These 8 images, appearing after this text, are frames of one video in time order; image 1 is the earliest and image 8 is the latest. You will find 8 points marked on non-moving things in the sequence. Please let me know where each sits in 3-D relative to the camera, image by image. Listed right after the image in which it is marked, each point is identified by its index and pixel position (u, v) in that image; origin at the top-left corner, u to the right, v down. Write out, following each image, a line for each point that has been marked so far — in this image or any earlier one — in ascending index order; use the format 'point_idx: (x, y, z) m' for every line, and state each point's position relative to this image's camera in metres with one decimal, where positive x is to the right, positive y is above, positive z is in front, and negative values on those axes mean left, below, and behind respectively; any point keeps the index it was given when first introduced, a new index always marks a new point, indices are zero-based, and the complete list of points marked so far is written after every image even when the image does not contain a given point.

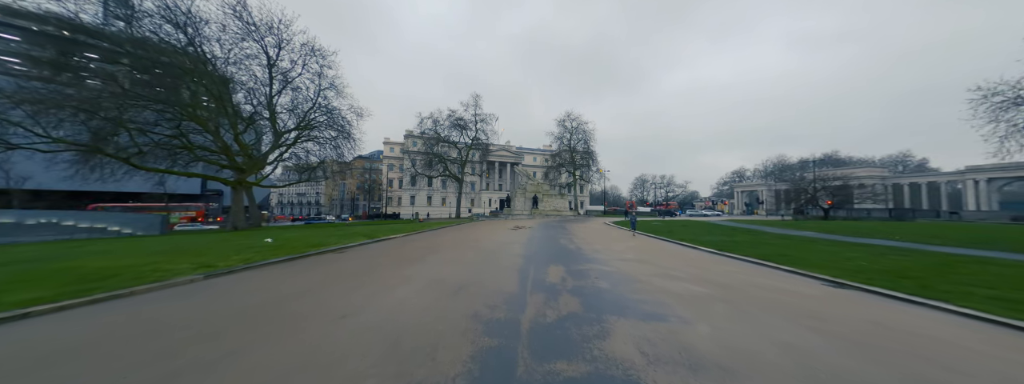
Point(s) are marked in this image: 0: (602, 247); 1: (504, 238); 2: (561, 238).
0: (+4.7, -2.9, +12.5) m
1: (-0.6, -3.2, +16.0) m
2: (+3.4, -3.2, +16.1) m
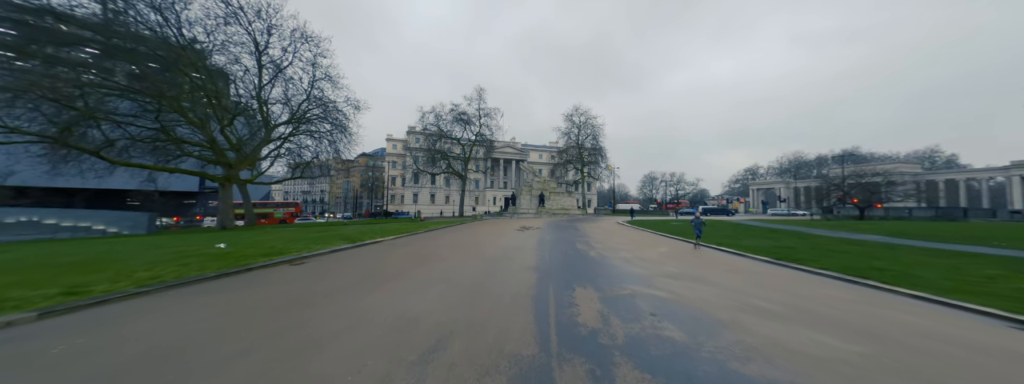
0: (+5.0, -2.7, +10.2) m
1: (-0.2, -3.0, +13.7) m
2: (+3.8, -2.9, +13.8) m
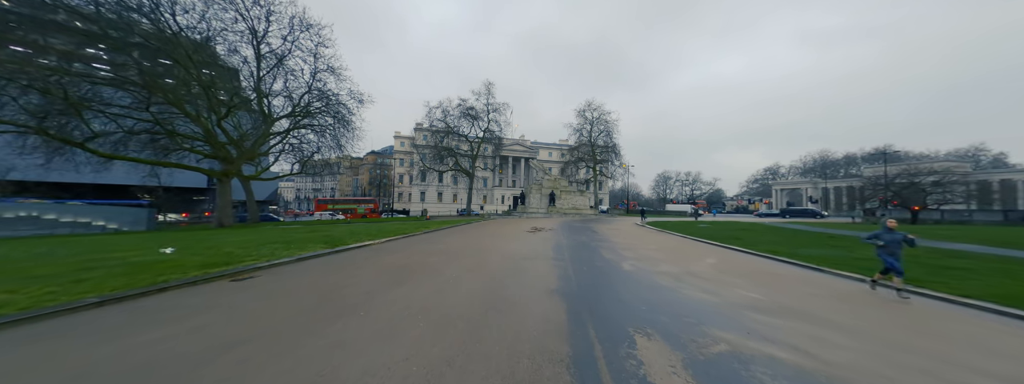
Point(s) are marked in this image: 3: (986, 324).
0: (+5.5, -2.6, +8.0) m
1: (+0.3, -2.8, +11.7) m
2: (+4.3, -2.8, +11.6) m
3: (+9.3, -2.6, +4.6) m
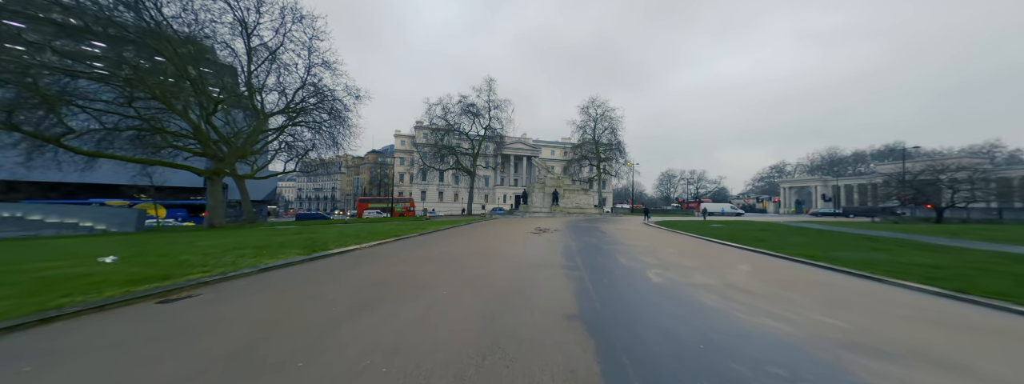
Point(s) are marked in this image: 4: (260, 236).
0: (+5.6, -2.5, +6.7) m
1: (+0.5, -2.7, +10.5) m
2: (+4.5, -2.7, +10.4) m
3: (+9.4, -2.5, +3.3) m
4: (-14.1, -2.5, +13.1) m
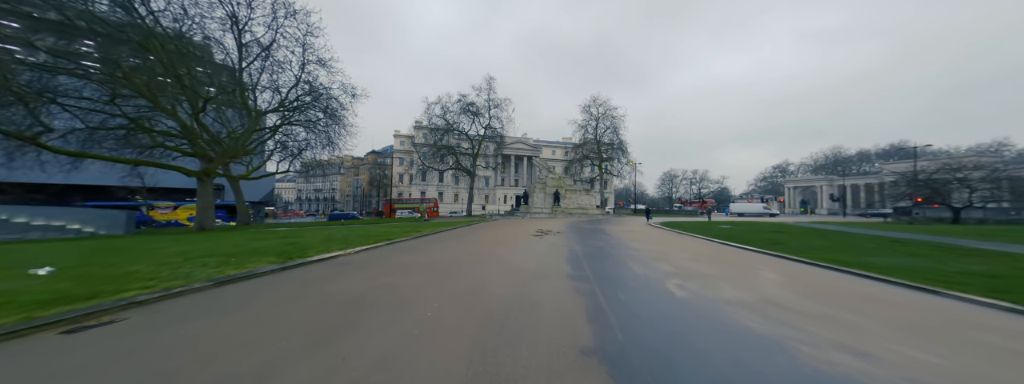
0: (+5.6, -2.4, +5.8) m
1: (+0.5, -2.7, +9.6) m
2: (+4.5, -2.7, +9.5) m
3: (+9.4, -2.4, +2.4) m
4: (-14.1, -2.5, +12.2) m
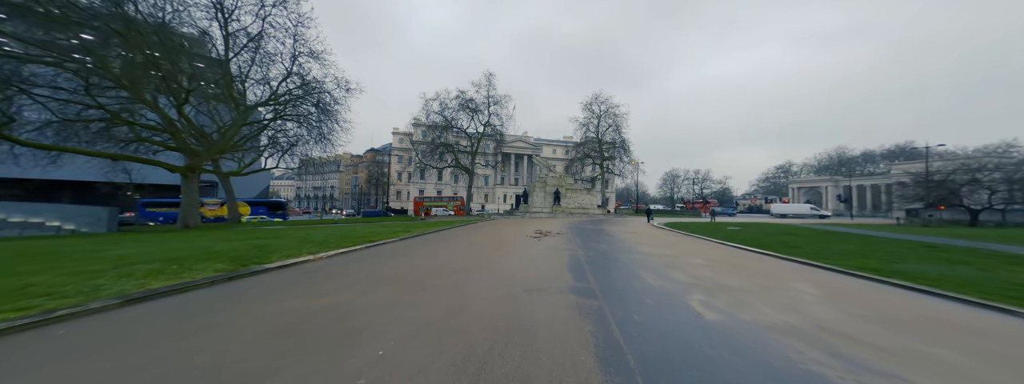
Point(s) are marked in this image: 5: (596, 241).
0: (+5.4, -2.4, +4.8) m
1: (+0.3, -2.6, +8.6) m
2: (+4.3, -2.6, +8.4) m
3: (+9.2, -2.4, +1.4) m
4: (-14.3, -2.3, +11.2) m
5: (+5.4, -3.1, +14.9) m
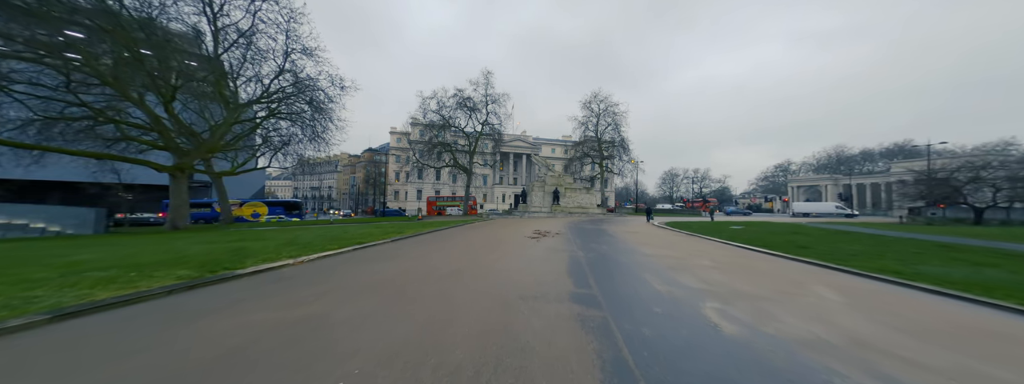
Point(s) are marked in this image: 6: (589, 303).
0: (+5.3, -2.3, +4.3) m
1: (+0.2, -2.5, +8.1) m
2: (+4.2, -2.5, +7.9) m
3: (+9.1, -2.3, +0.9) m
4: (-14.5, -2.3, +10.7) m
5: (+5.3, -3.0, +14.4) m
6: (+1.6, -2.2, +4.8) m
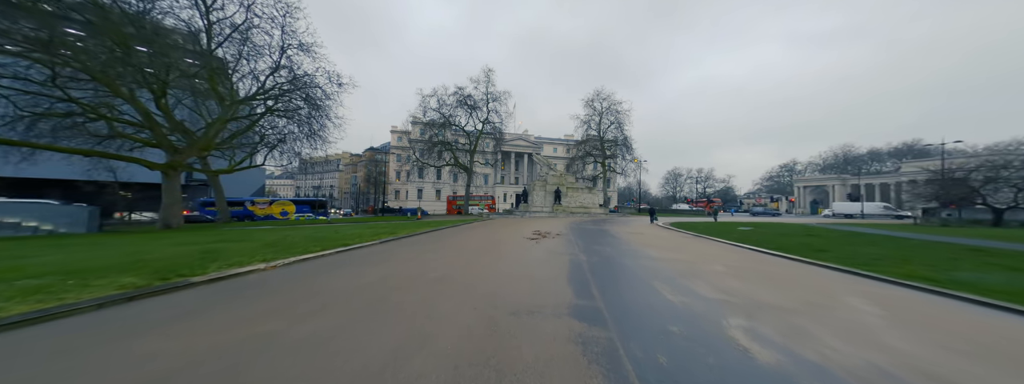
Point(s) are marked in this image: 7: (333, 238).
0: (+5.1, -2.3, +3.6) m
1: (0.0, -2.5, +7.4) m
2: (+4.0, -2.5, +7.2) m
3: (+8.9, -2.3, +0.1) m
4: (-14.6, -2.2, +10.1) m
5: (+5.2, -3.0, +13.7) m
6: (+1.4, -2.2, +4.1) m
7: (-8.6, -2.2, +11.5) m
